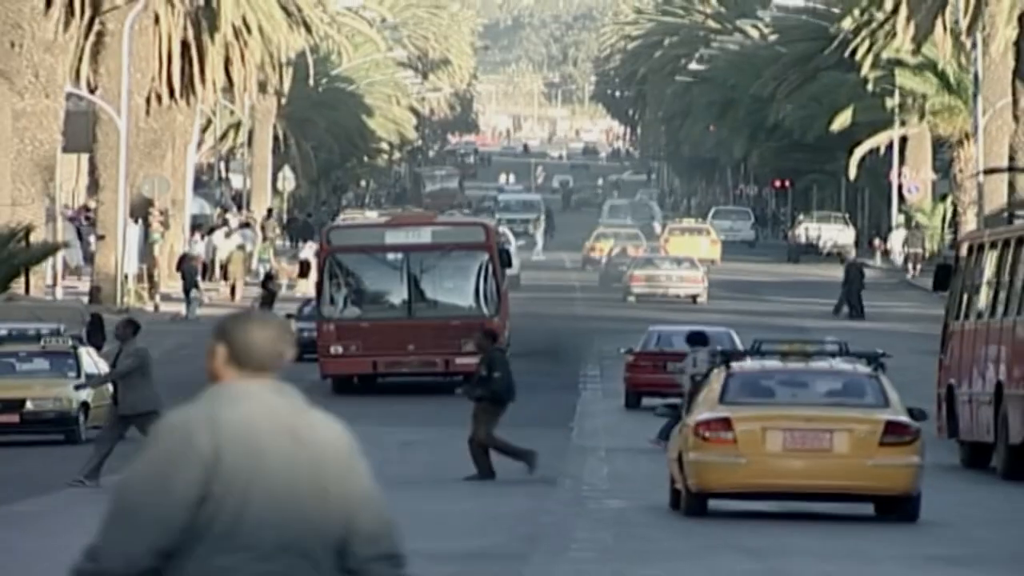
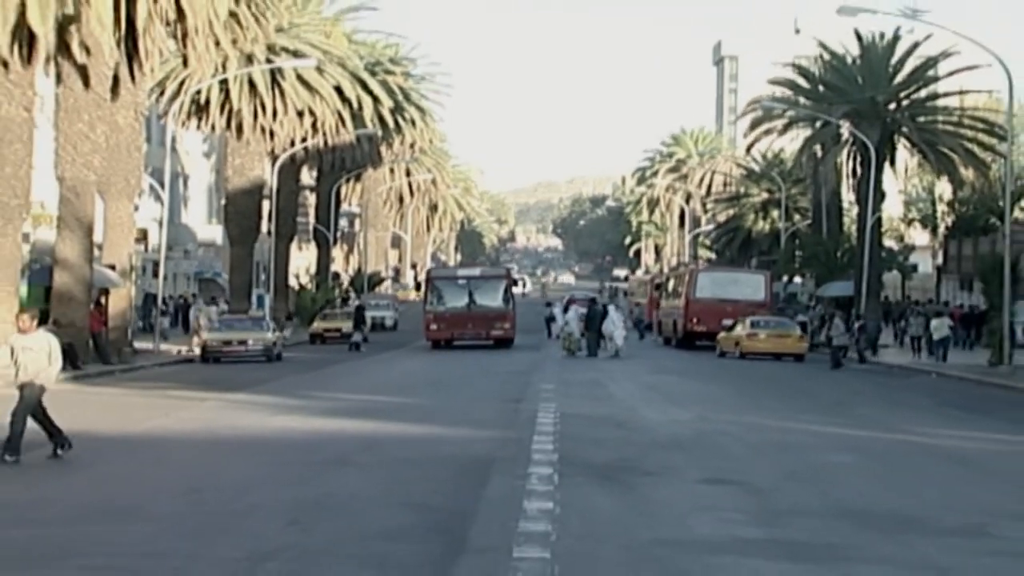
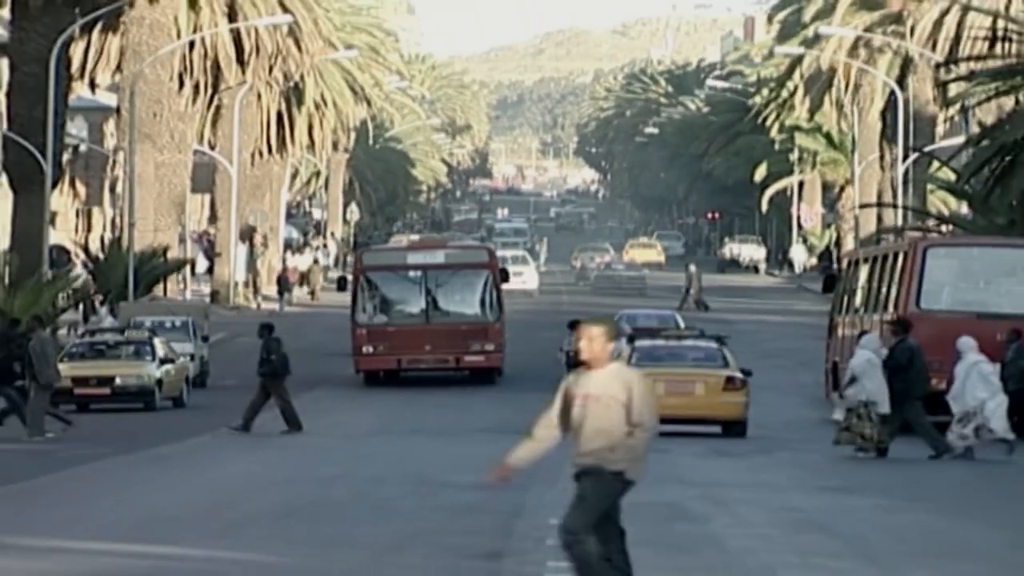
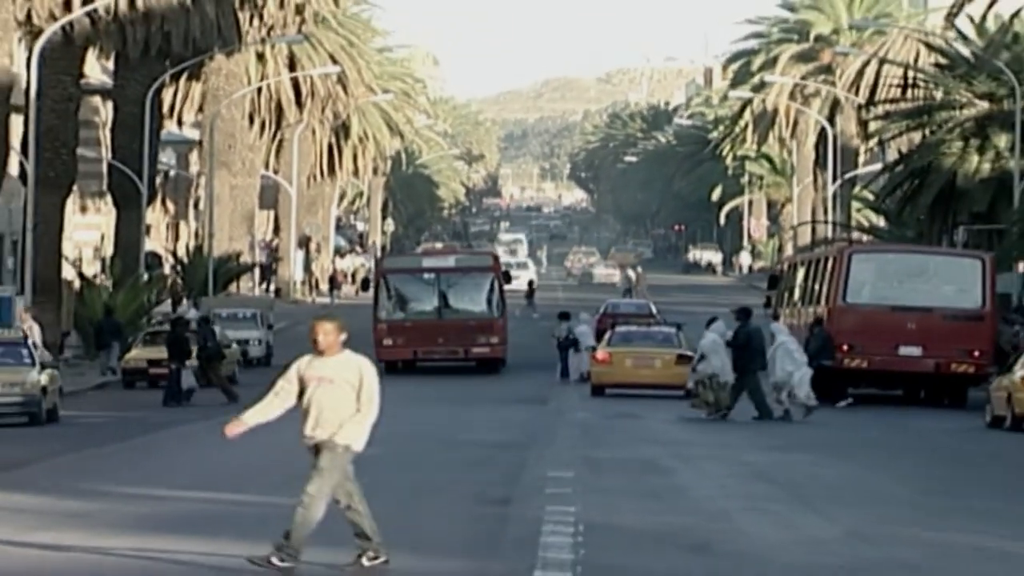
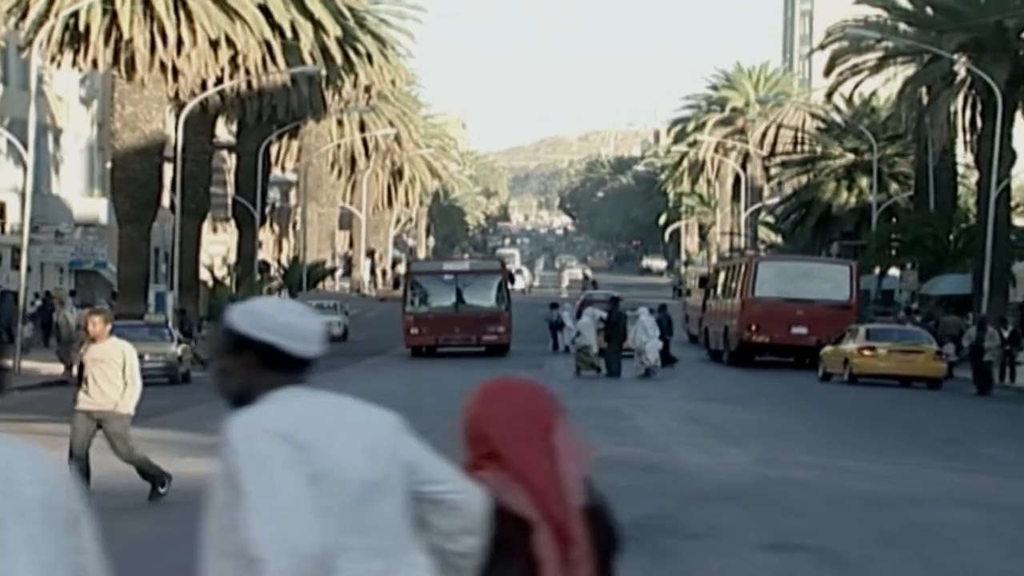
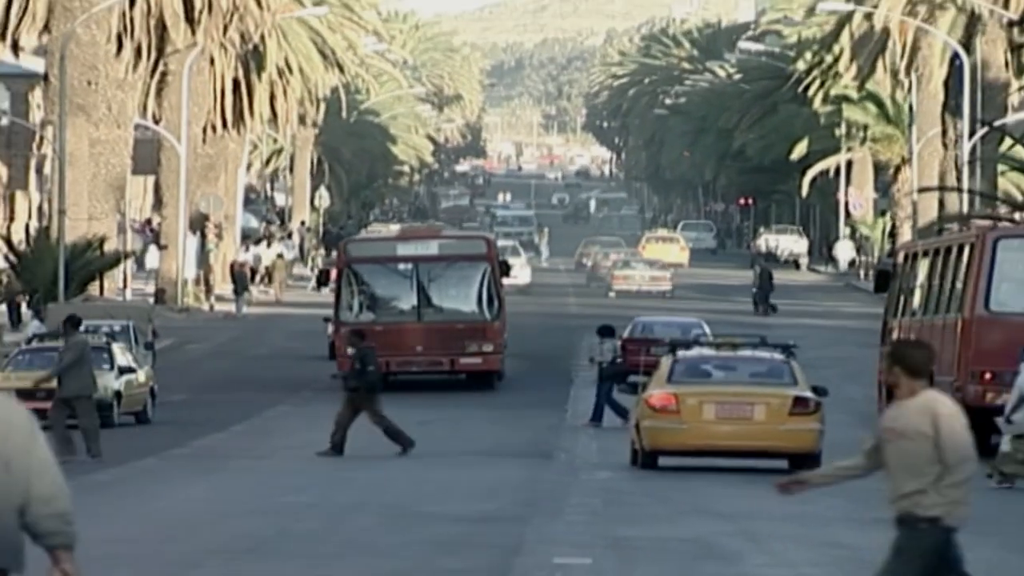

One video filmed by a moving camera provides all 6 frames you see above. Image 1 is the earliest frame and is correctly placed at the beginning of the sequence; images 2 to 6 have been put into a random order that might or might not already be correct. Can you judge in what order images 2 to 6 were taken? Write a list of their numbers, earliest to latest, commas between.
6, 3, 4, 5, 2
